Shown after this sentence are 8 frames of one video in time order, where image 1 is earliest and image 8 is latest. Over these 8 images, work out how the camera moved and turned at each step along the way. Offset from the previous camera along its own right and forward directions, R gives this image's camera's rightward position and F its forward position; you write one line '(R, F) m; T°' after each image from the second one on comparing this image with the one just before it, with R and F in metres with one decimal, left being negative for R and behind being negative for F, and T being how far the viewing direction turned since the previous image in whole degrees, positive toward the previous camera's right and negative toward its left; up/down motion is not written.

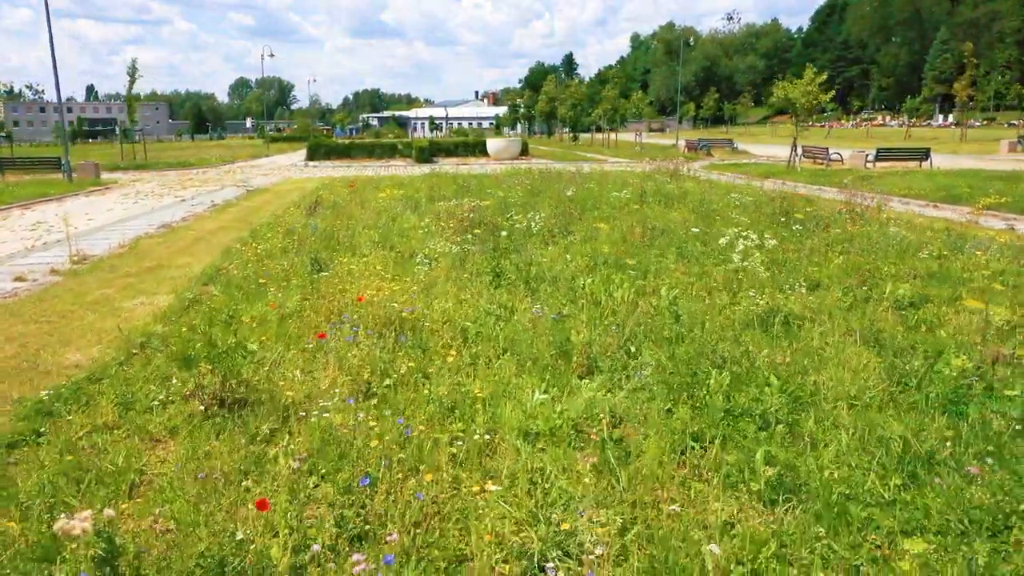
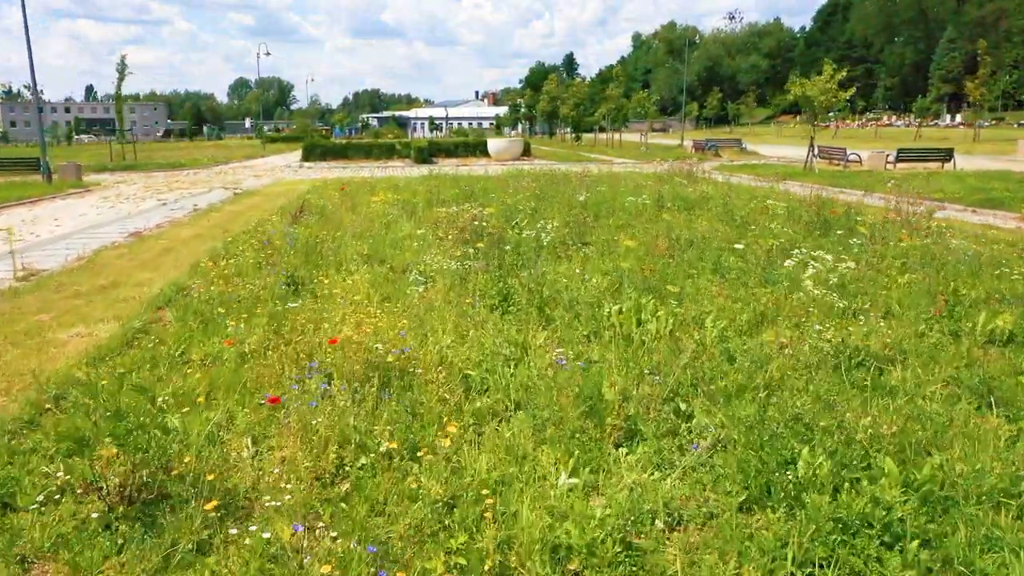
(-0.1, +1.3) m; 0°
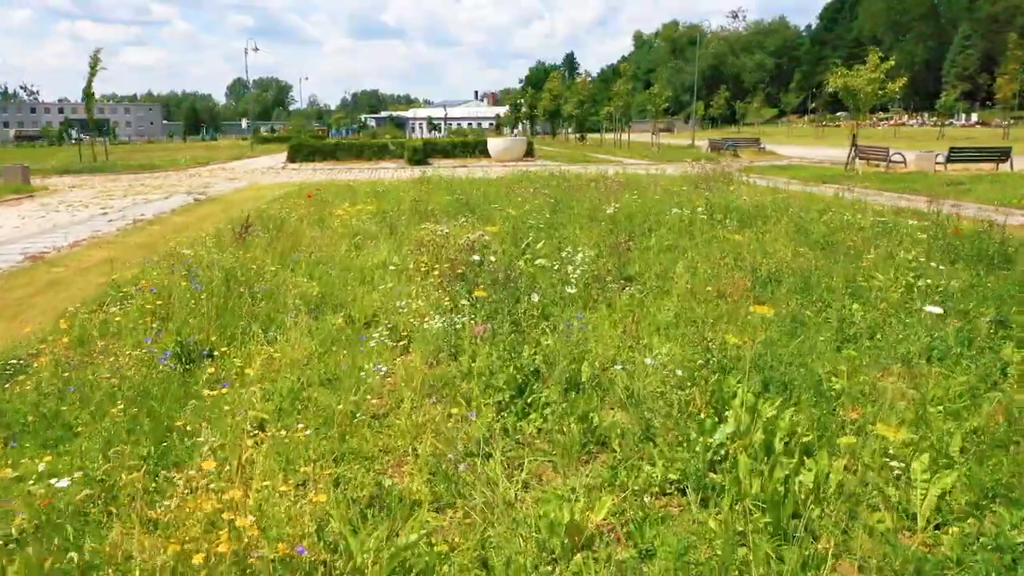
(-0.1, +2.9) m; 0°
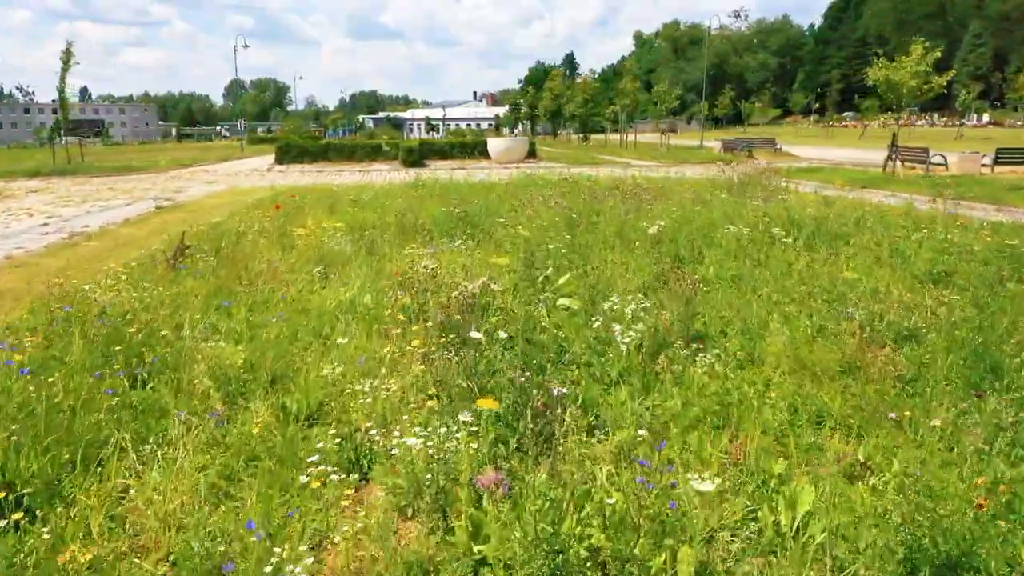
(-0.1, +2.2) m; 0°
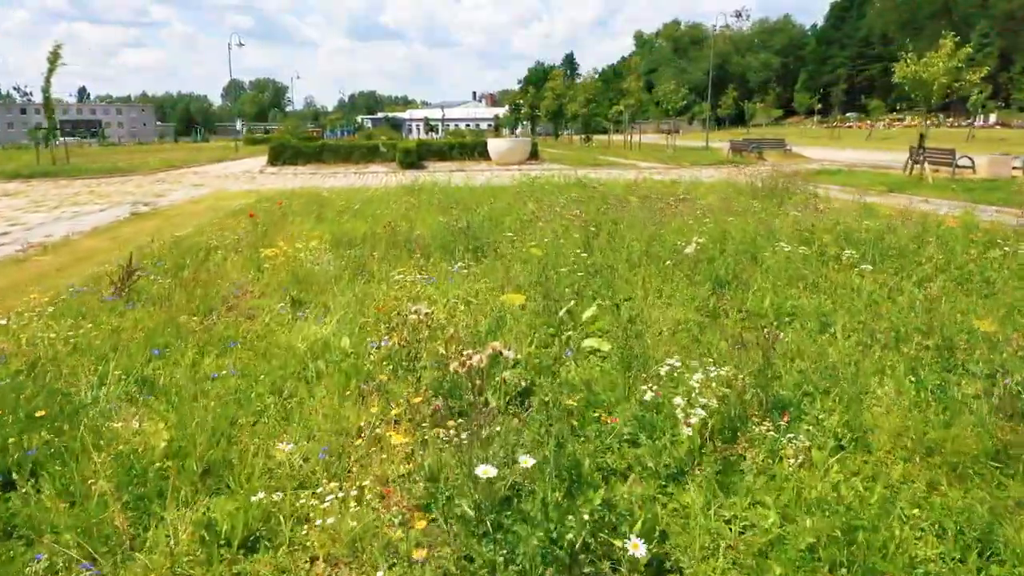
(-0.1, +1.2) m; 0°
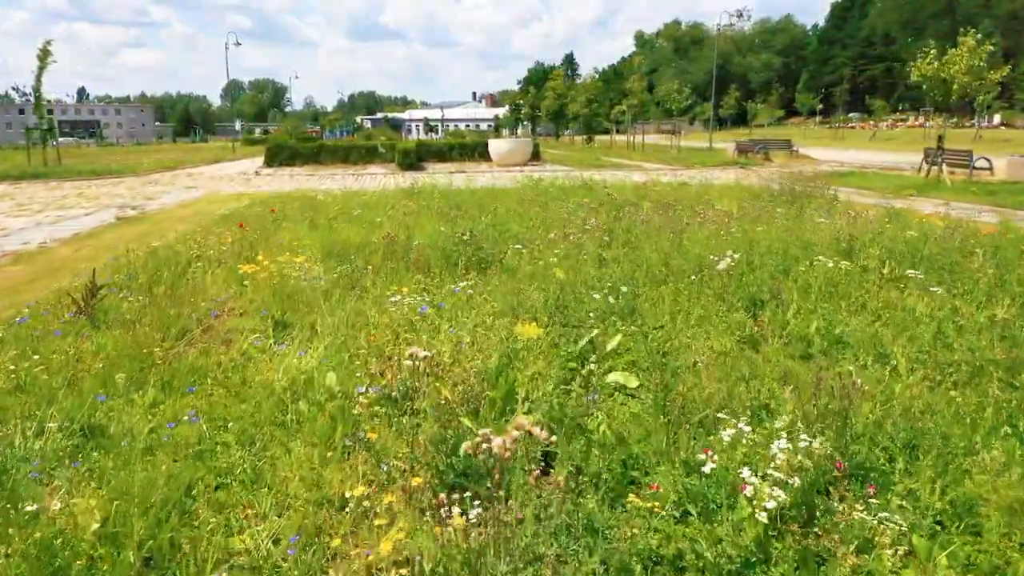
(-0.1, +0.7) m; 0°
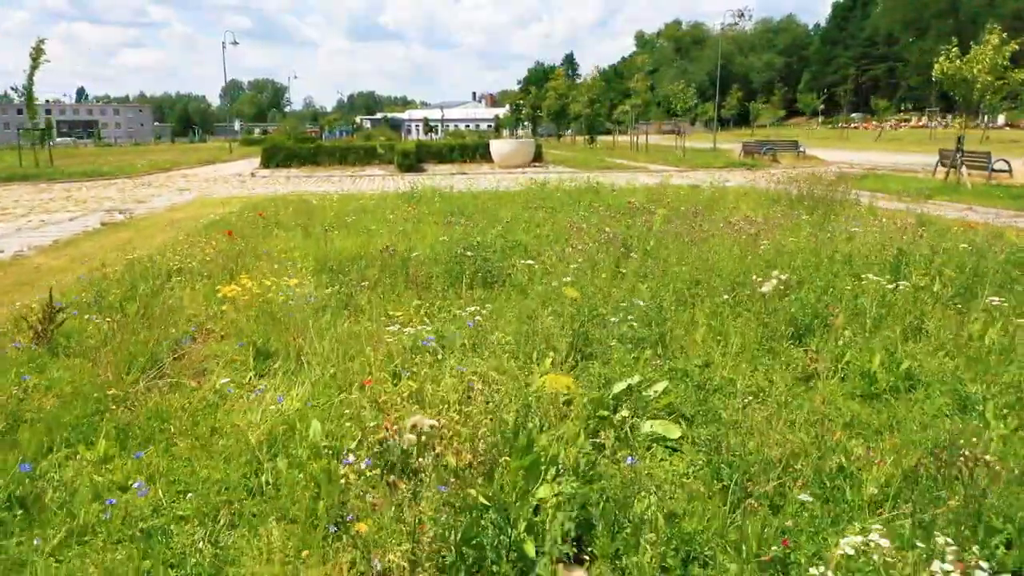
(-0.1, +0.7) m; 0°
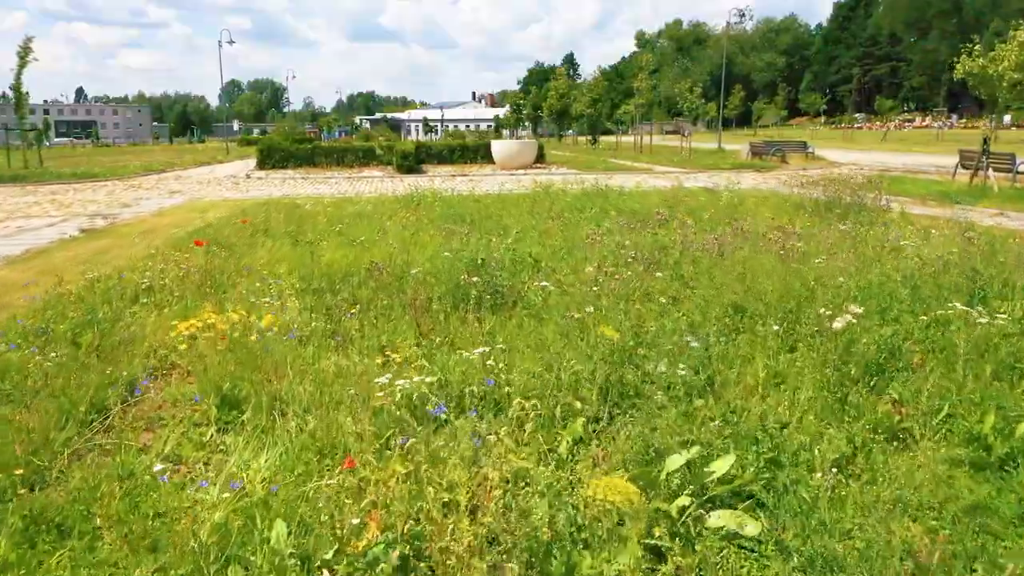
(-0.1, +0.8) m; 0°
